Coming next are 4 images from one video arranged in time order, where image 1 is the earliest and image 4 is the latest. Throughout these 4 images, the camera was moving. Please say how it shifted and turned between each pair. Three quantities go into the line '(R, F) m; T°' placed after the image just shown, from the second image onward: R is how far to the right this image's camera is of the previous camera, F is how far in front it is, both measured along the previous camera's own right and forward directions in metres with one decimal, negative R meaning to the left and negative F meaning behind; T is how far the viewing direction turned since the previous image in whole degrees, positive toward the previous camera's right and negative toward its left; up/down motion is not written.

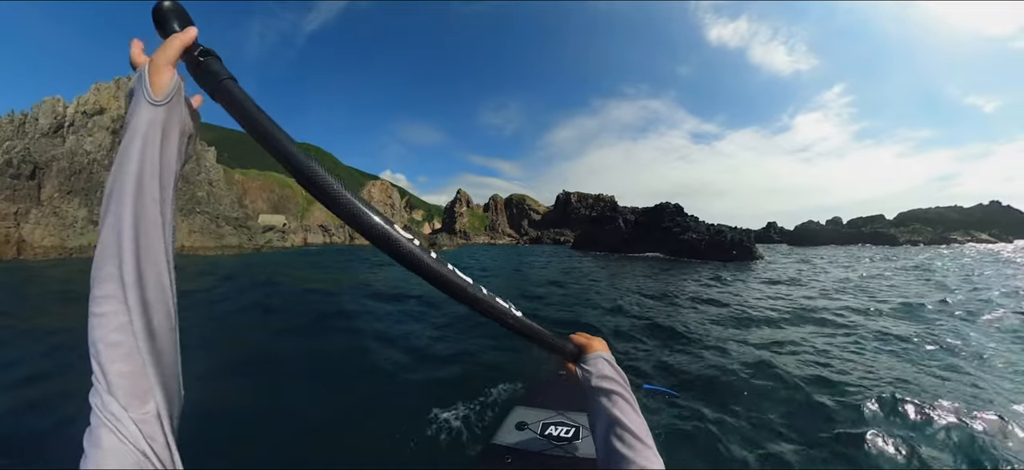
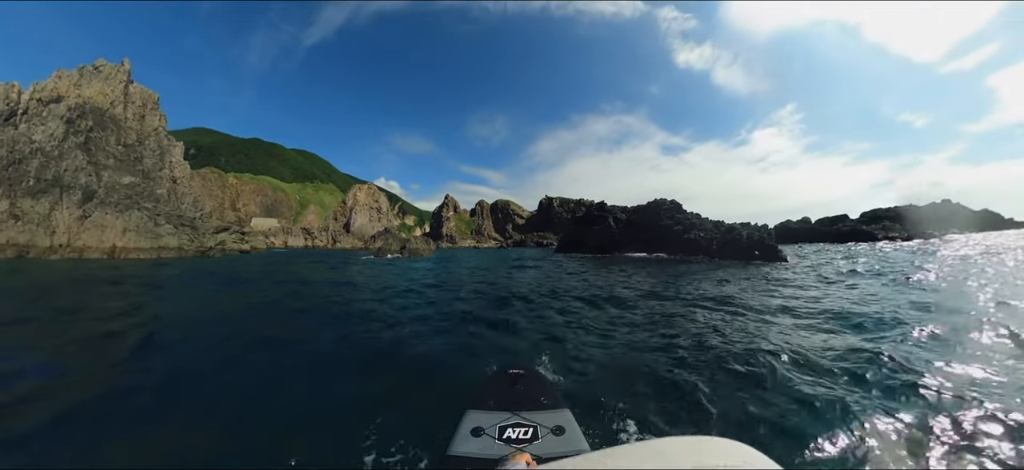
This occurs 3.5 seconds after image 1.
(+0.4, +2.8) m; +2°
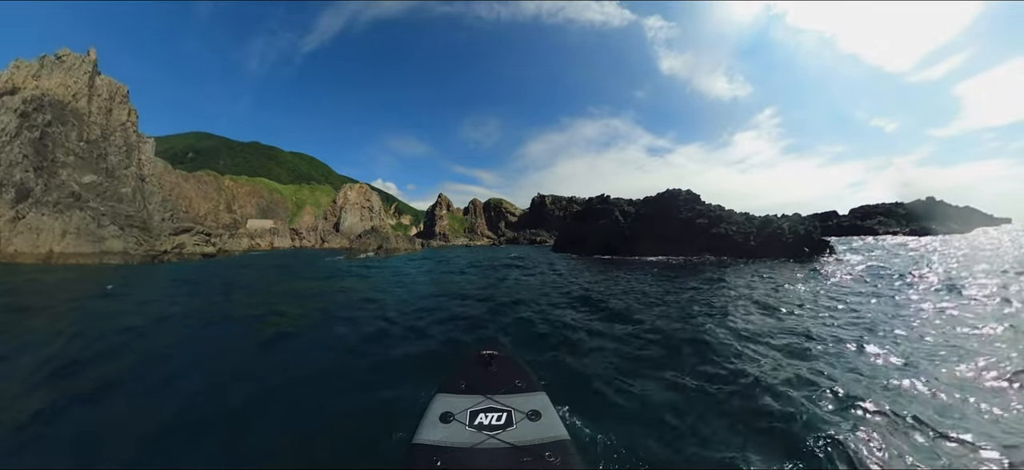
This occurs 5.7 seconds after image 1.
(0.0, +2.6) m; +1°
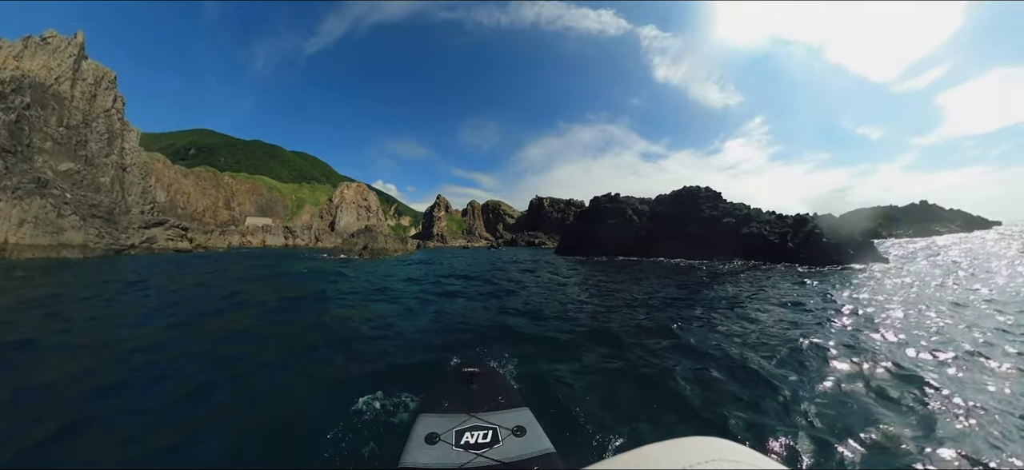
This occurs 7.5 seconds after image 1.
(-0.2, +1.8) m; 0°
